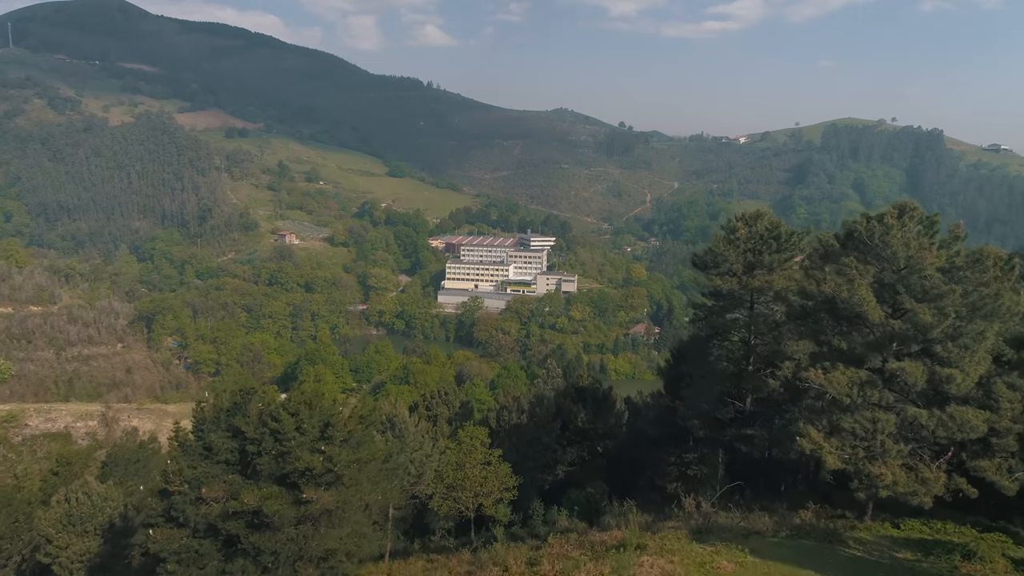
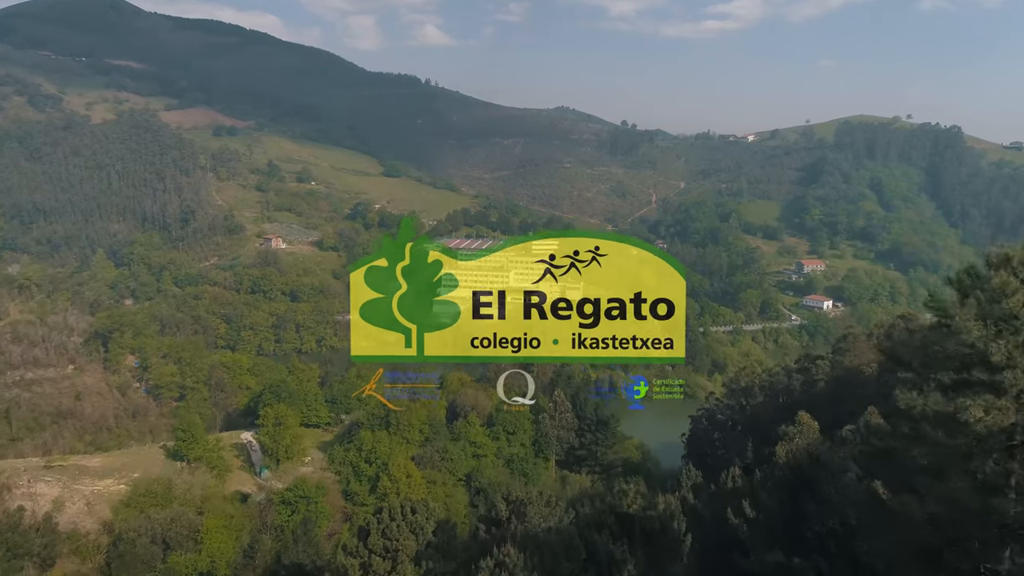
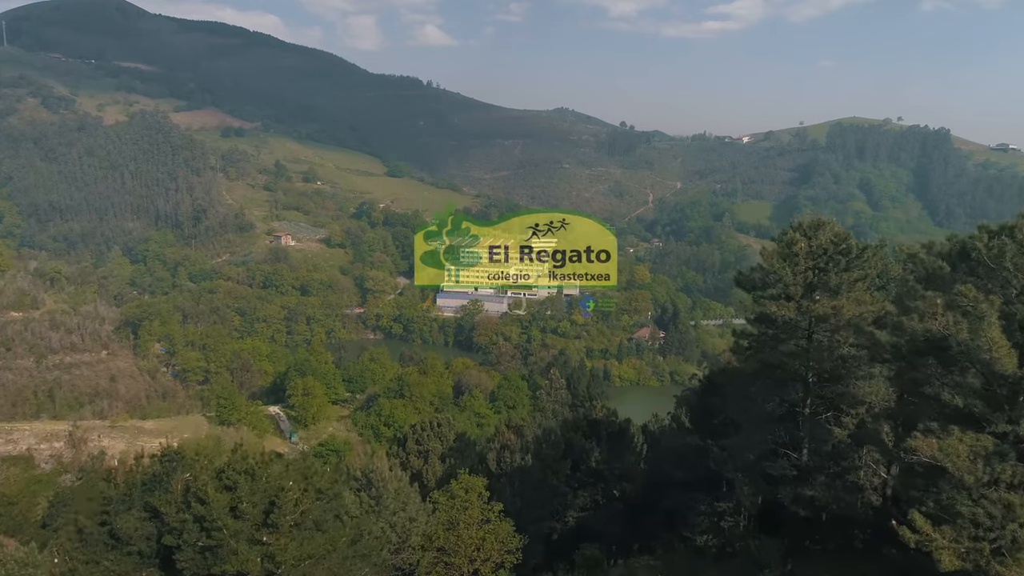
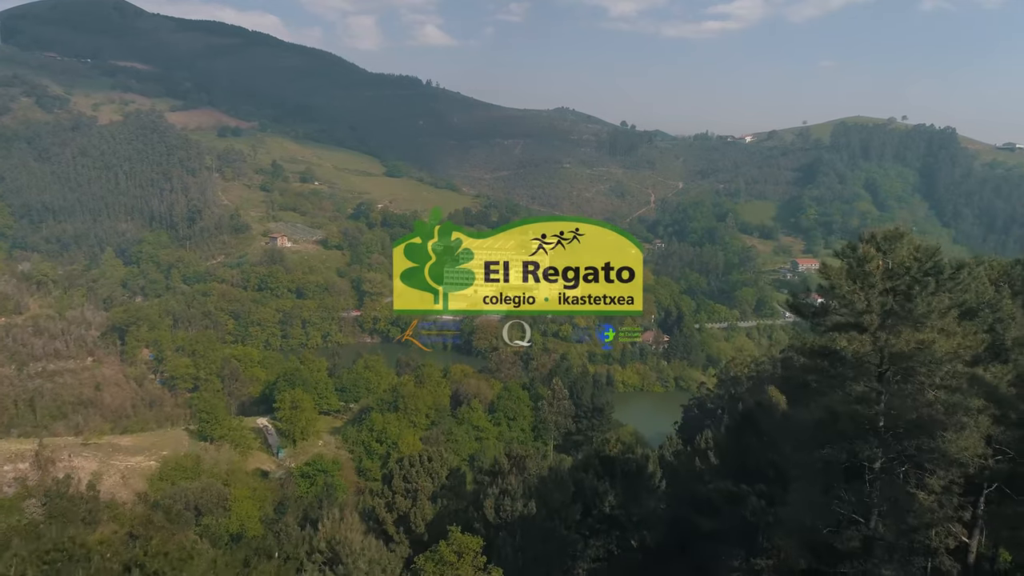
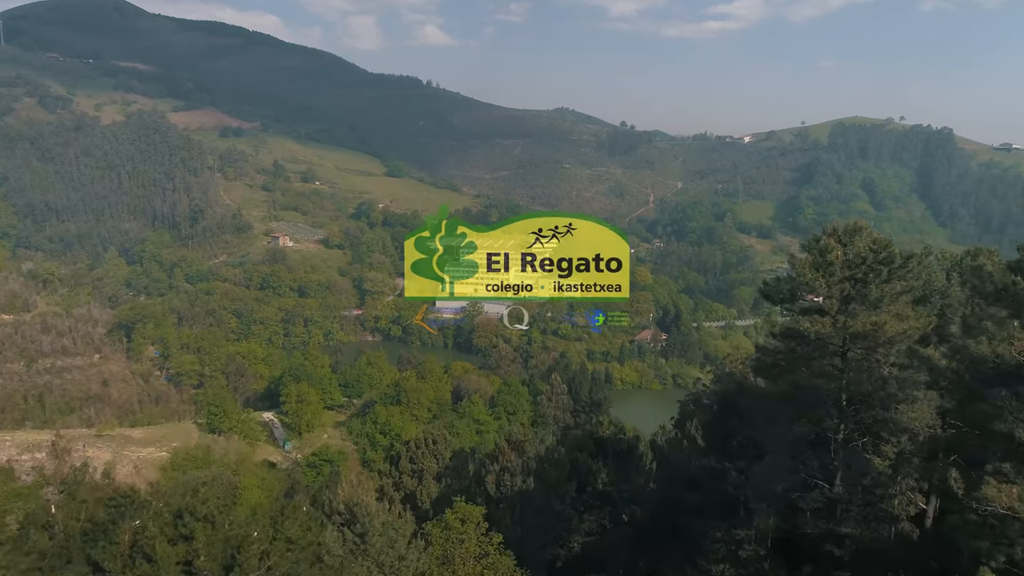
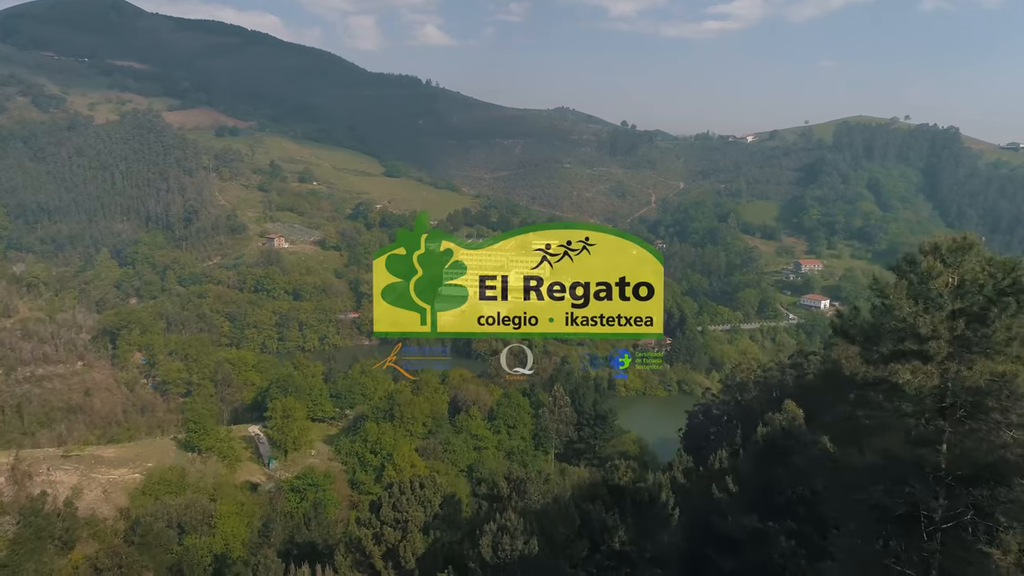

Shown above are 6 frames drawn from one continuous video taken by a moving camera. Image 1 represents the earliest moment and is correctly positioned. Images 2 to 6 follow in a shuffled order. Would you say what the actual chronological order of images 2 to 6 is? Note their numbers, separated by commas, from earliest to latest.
3, 5, 4, 6, 2
